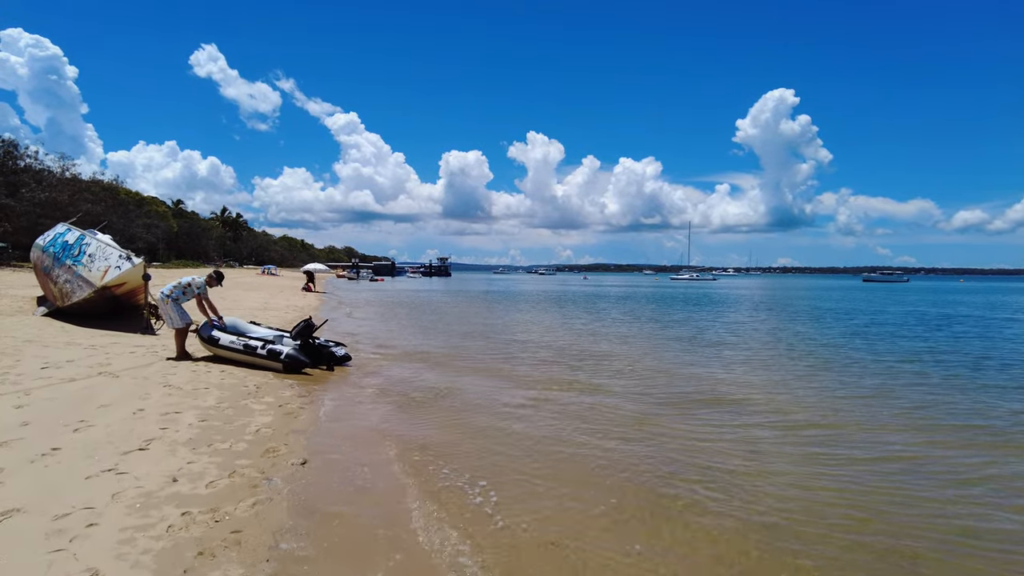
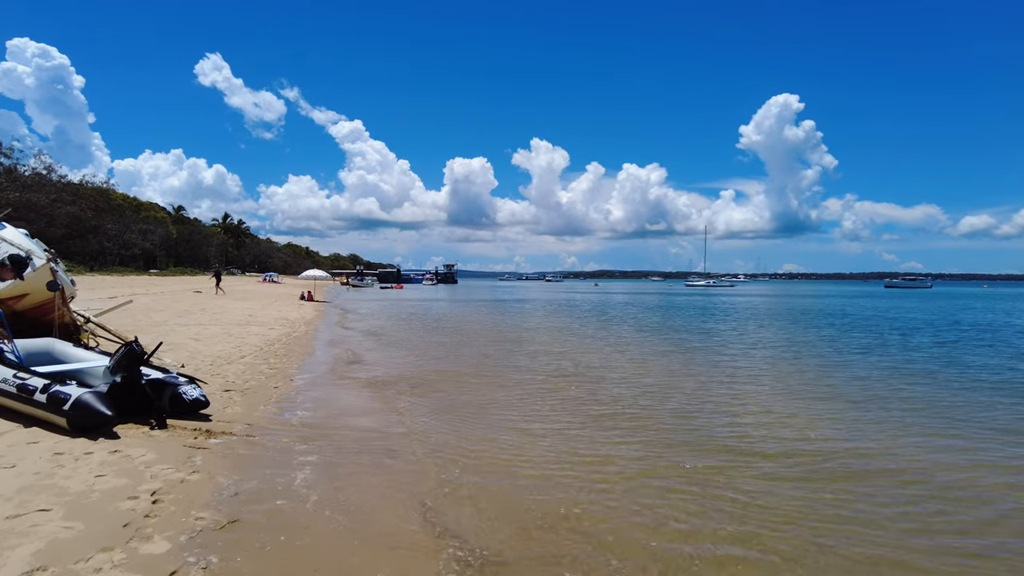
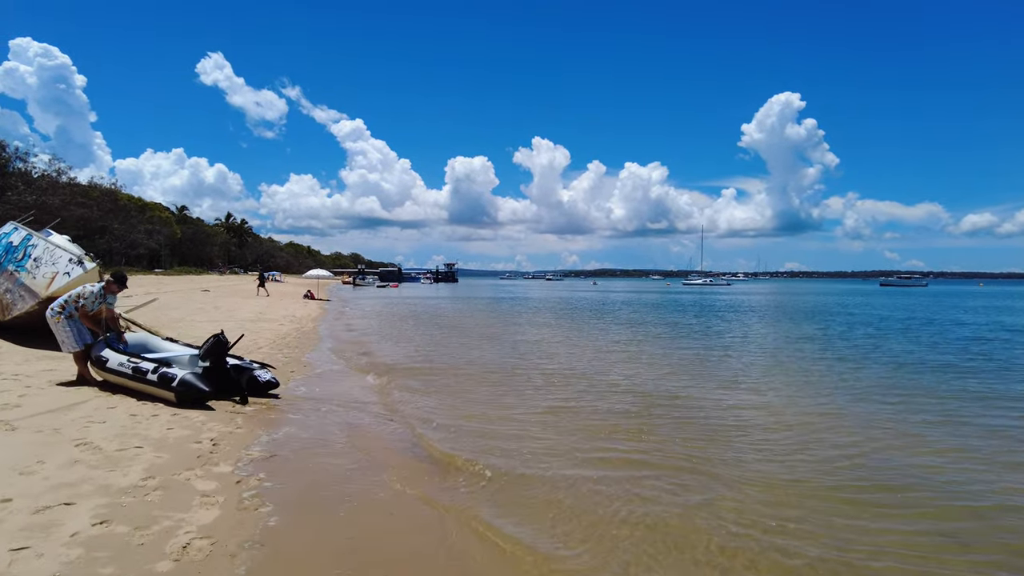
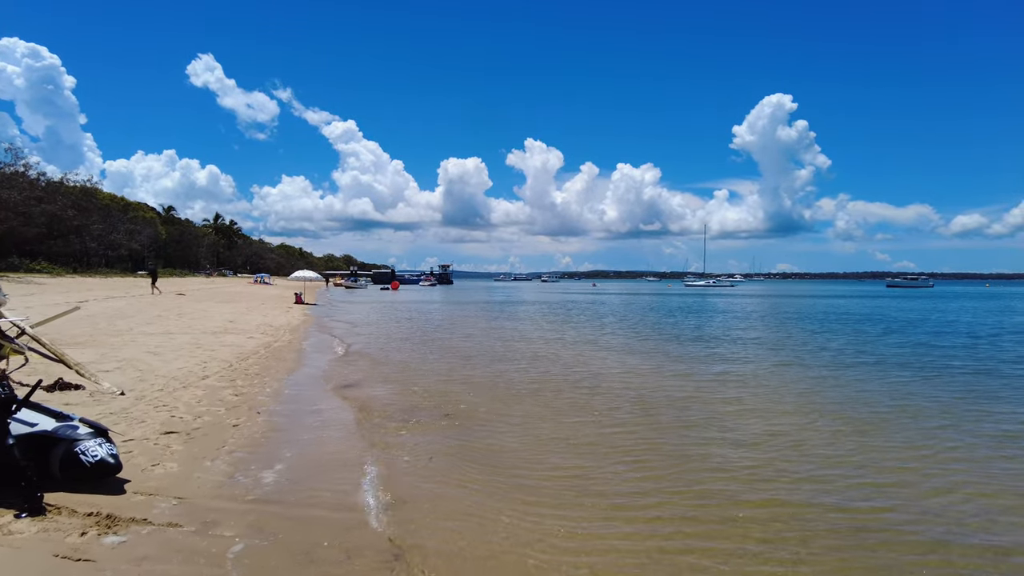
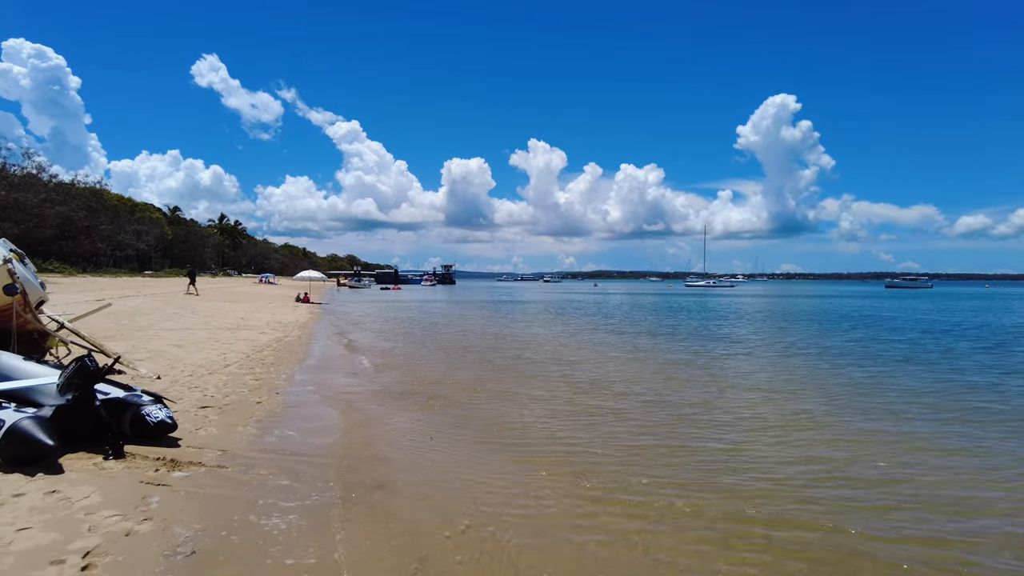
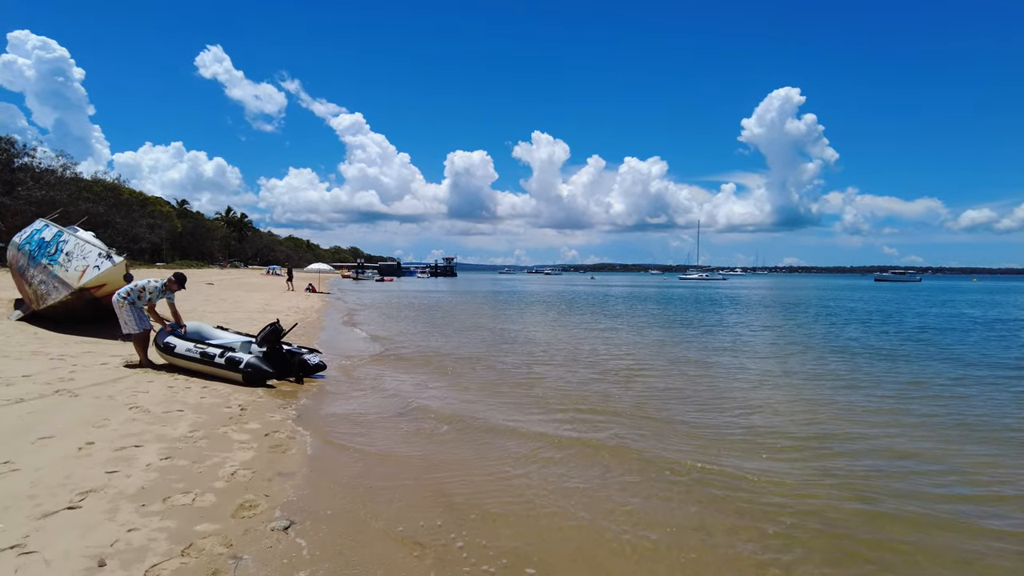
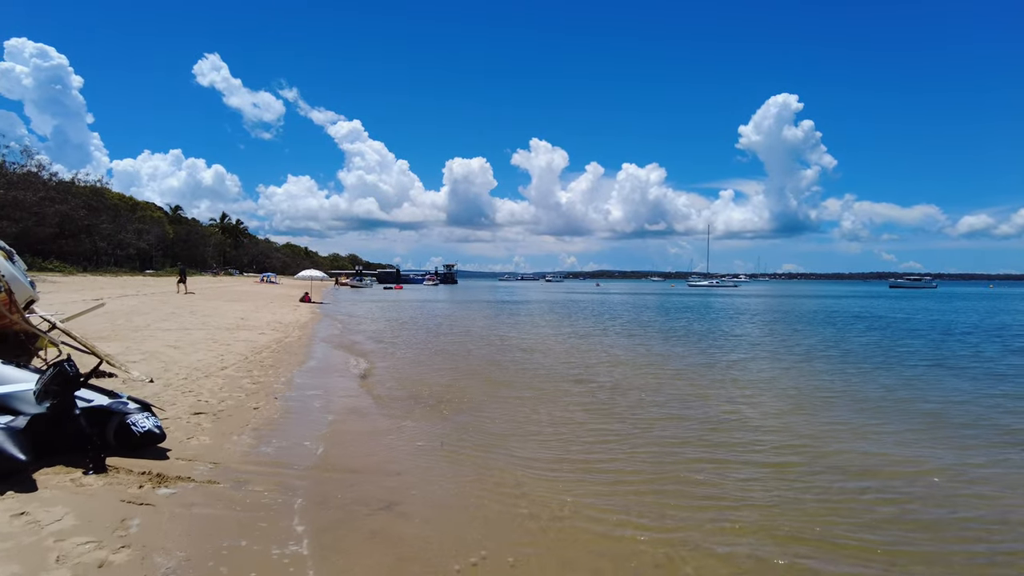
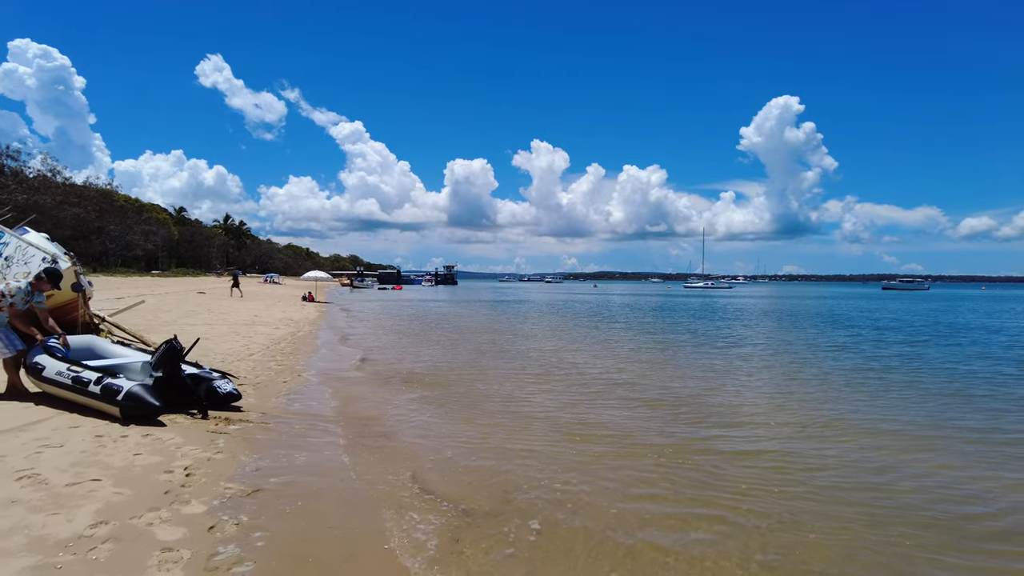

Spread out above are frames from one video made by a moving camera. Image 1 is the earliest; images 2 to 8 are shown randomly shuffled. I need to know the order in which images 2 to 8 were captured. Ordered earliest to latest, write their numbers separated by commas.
6, 3, 8, 2, 5, 7, 4
